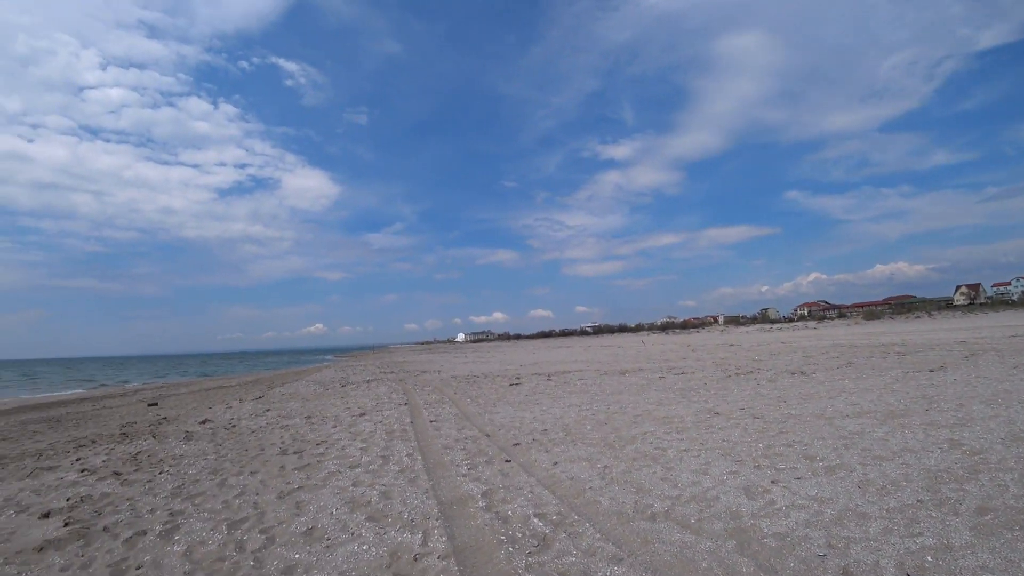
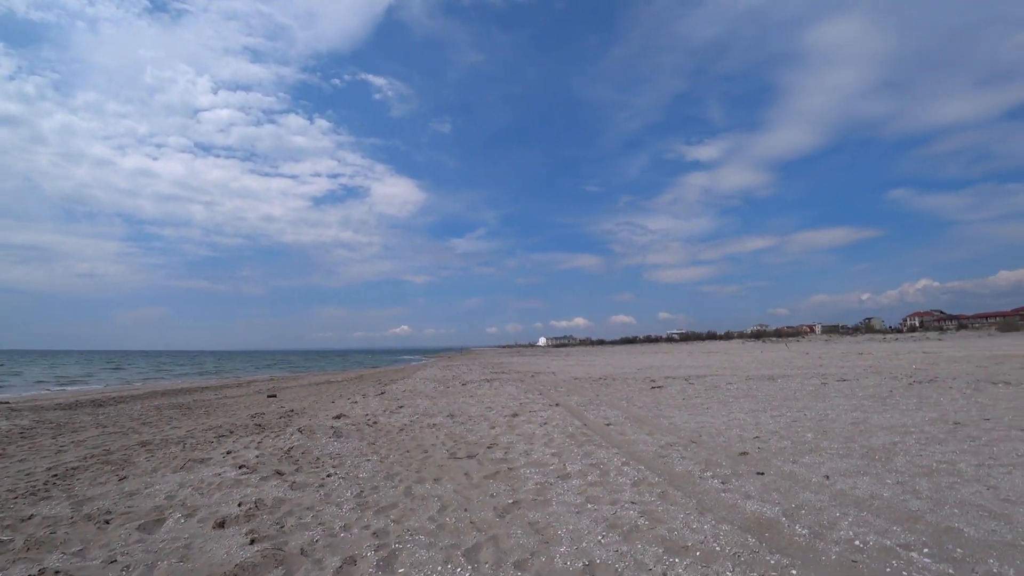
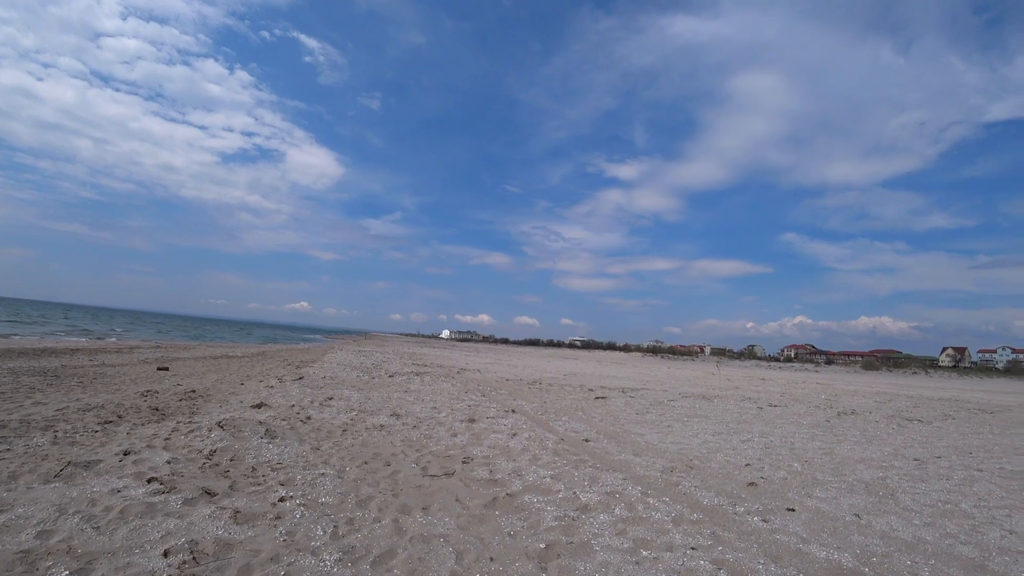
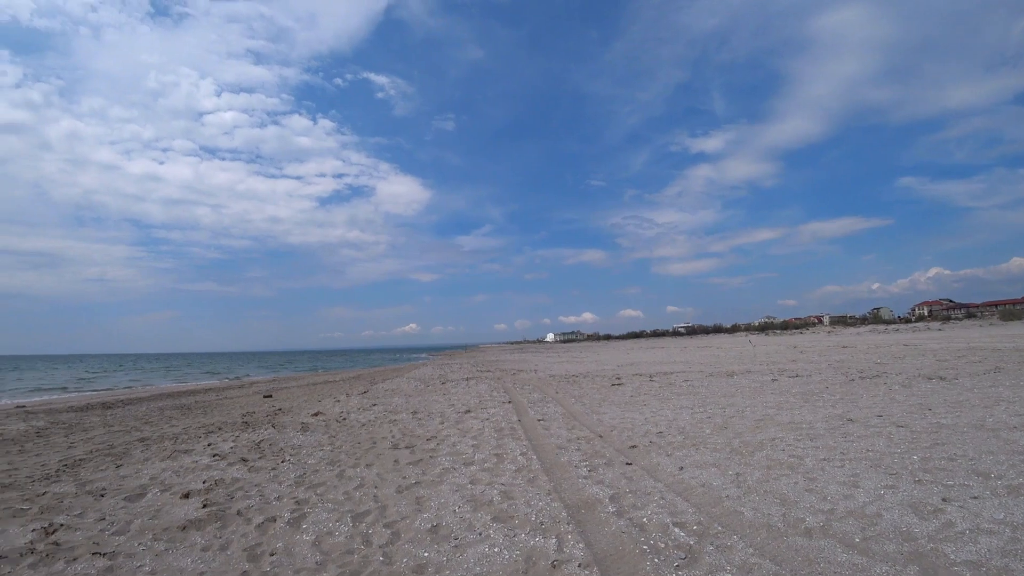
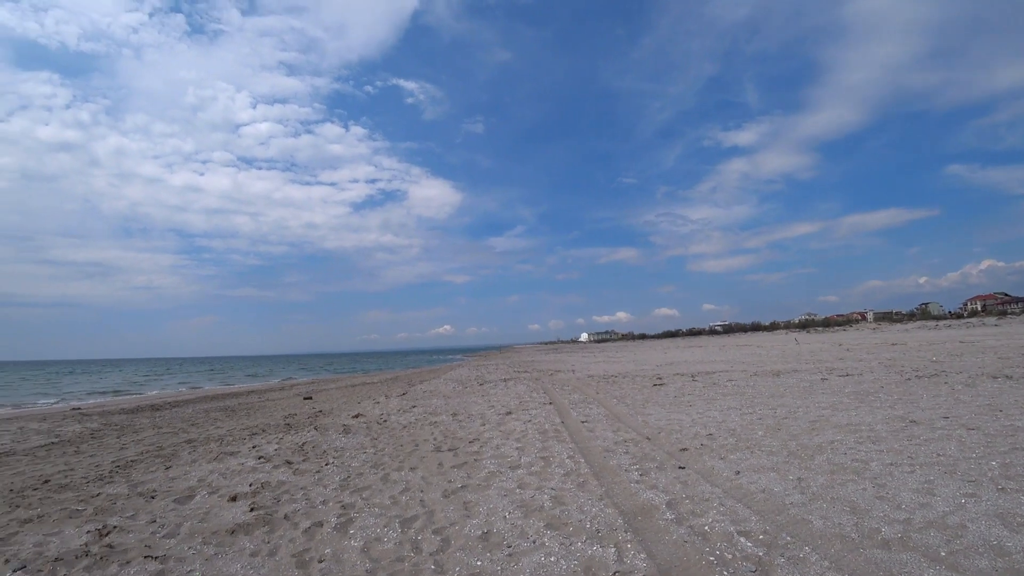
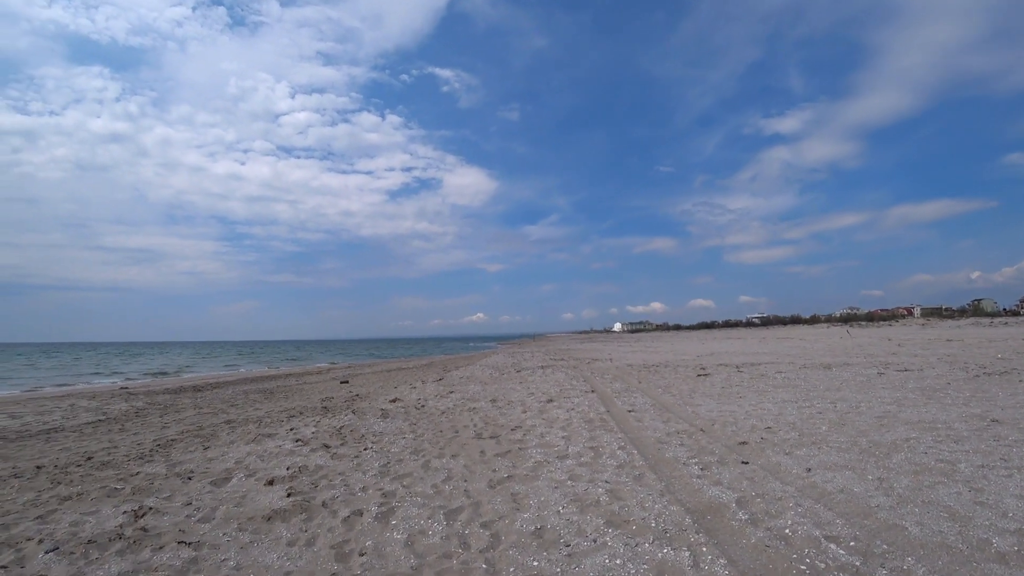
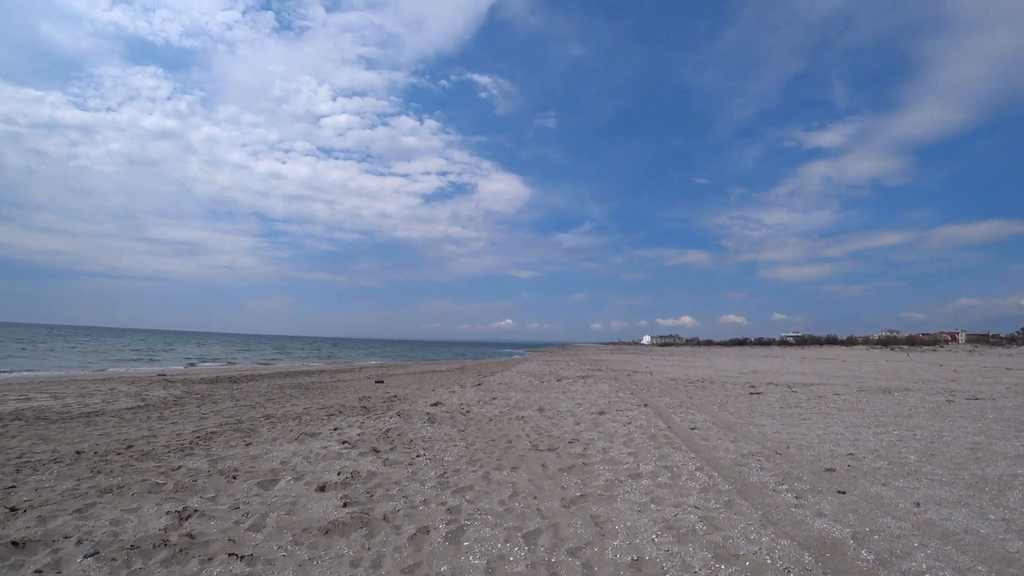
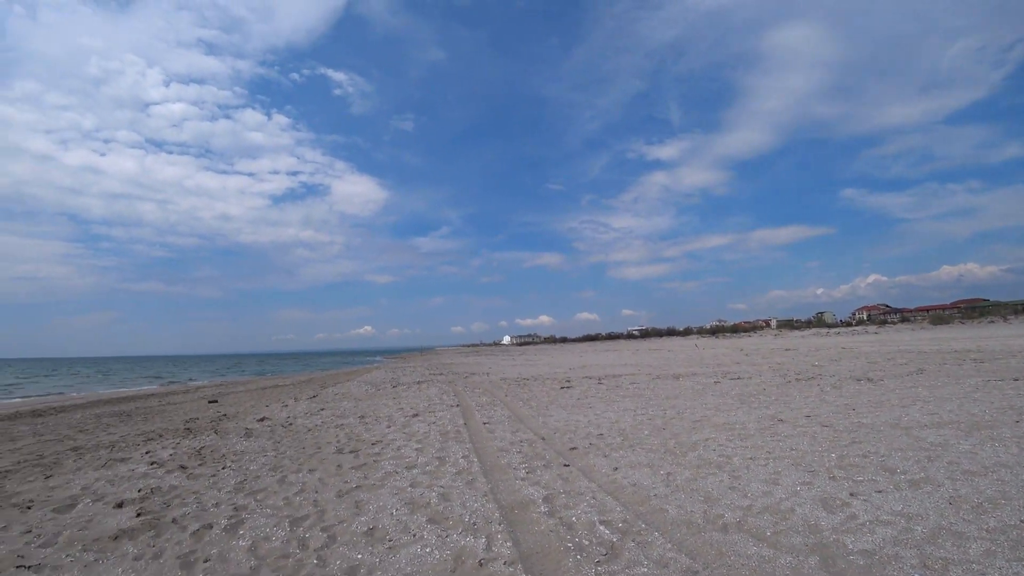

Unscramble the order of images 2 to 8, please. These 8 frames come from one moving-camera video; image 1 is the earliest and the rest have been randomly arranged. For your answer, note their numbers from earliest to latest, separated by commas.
8, 4, 5, 6, 7, 2, 3
